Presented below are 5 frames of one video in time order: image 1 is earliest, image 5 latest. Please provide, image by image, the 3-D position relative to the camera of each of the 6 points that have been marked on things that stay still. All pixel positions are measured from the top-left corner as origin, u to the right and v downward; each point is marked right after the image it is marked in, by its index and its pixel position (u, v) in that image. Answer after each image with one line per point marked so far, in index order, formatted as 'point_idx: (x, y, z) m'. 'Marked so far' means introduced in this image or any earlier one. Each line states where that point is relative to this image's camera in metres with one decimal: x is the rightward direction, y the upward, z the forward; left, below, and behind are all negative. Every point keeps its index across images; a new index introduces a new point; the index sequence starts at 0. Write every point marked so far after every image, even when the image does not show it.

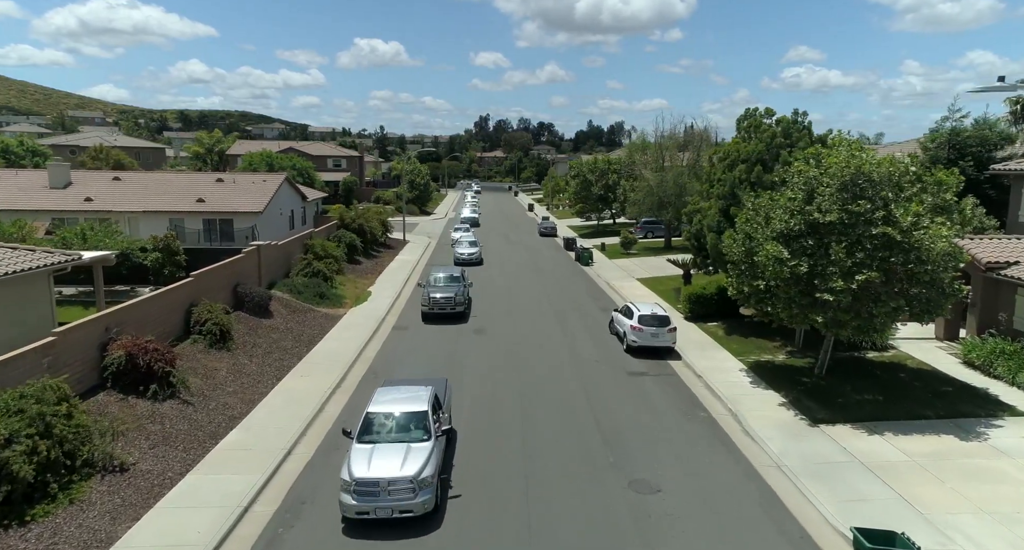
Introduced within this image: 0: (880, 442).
0: (+7.0, -3.2, +12.9) m
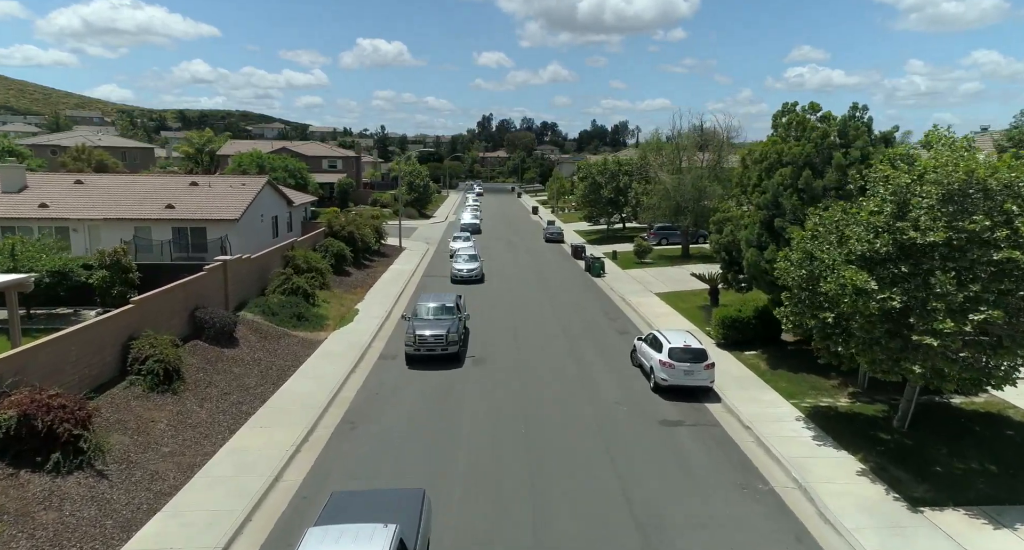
0: (+7.1, -3.8, +9.7) m
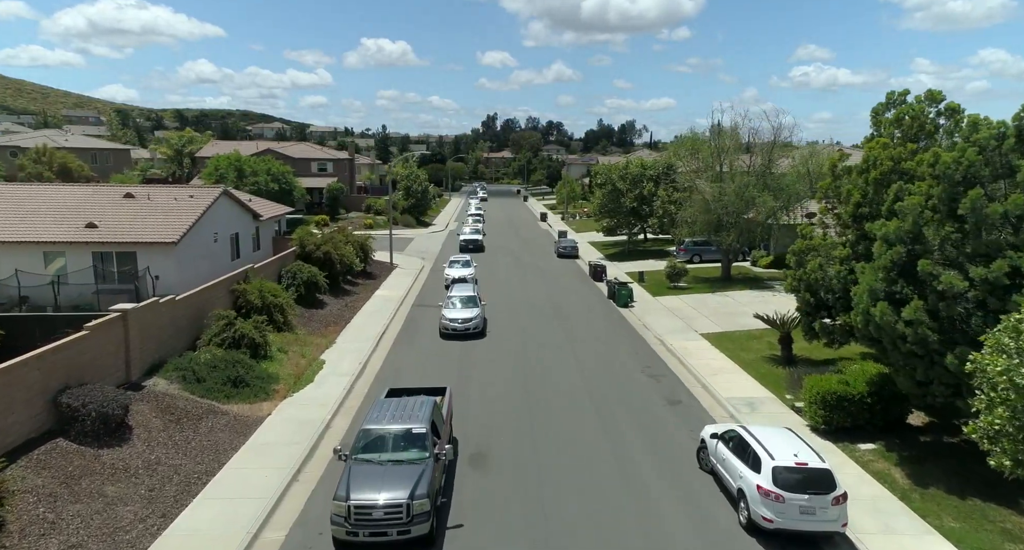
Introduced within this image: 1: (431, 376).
0: (+7.3, -5.0, +3.7) m
1: (-2.4, -2.9, +20.0) m
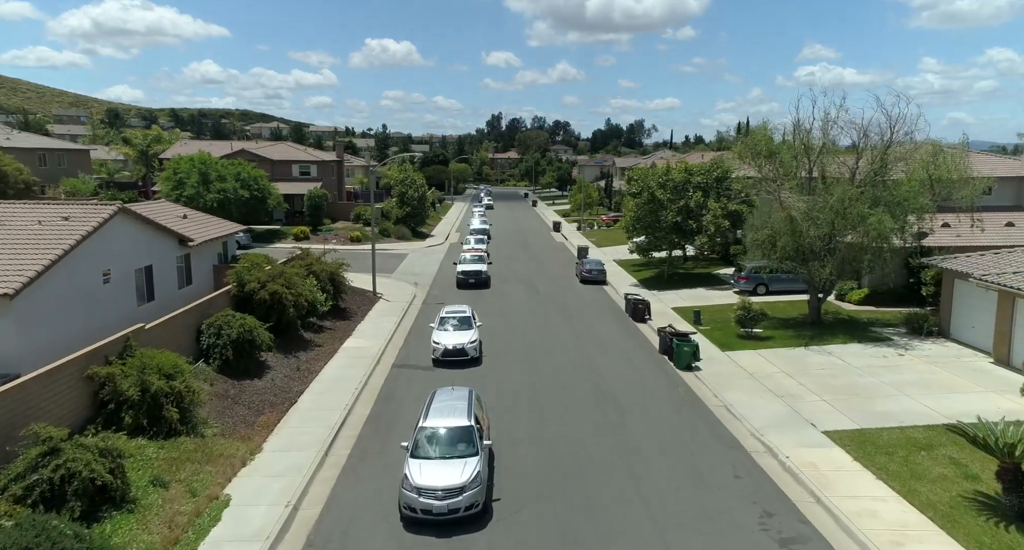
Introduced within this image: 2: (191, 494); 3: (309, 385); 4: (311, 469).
0: (+7.7, -6.5, -4.7) m
1: (-1.9, -4.4, +11.7) m
2: (-5.8, -3.8, +12.4) m
3: (-5.7, -3.0, +19.5) m
4: (-4.1, -3.9, +14.1) m
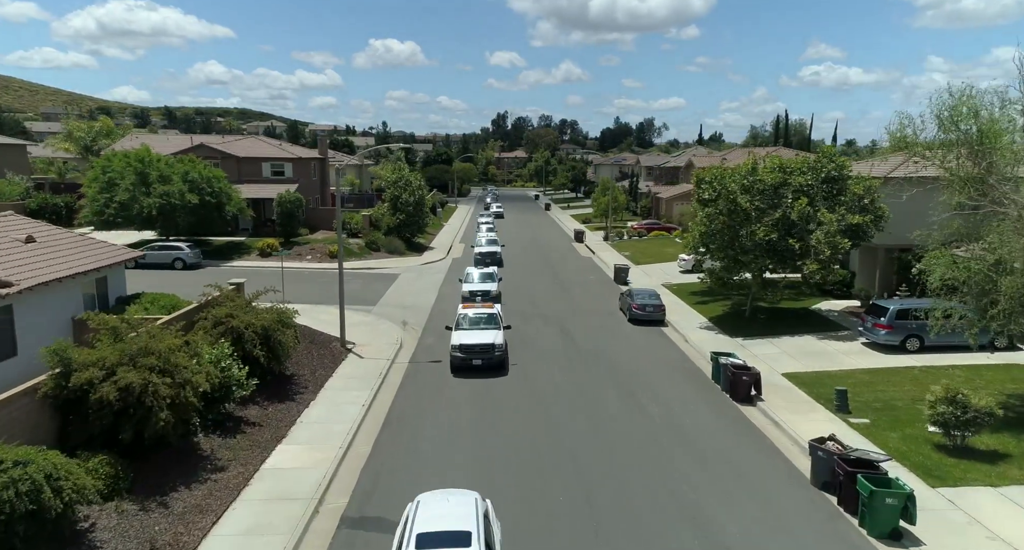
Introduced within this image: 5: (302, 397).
0: (+8.3, -7.9, -14.6) m
1: (-1.2, -5.8, +1.9) m
2: (-5.0, -5.3, +2.5) m
3: (-4.9, -4.4, +9.6) m
4: (-3.3, -5.3, +4.2) m
5: (-5.5, -3.1, +17.7) m
